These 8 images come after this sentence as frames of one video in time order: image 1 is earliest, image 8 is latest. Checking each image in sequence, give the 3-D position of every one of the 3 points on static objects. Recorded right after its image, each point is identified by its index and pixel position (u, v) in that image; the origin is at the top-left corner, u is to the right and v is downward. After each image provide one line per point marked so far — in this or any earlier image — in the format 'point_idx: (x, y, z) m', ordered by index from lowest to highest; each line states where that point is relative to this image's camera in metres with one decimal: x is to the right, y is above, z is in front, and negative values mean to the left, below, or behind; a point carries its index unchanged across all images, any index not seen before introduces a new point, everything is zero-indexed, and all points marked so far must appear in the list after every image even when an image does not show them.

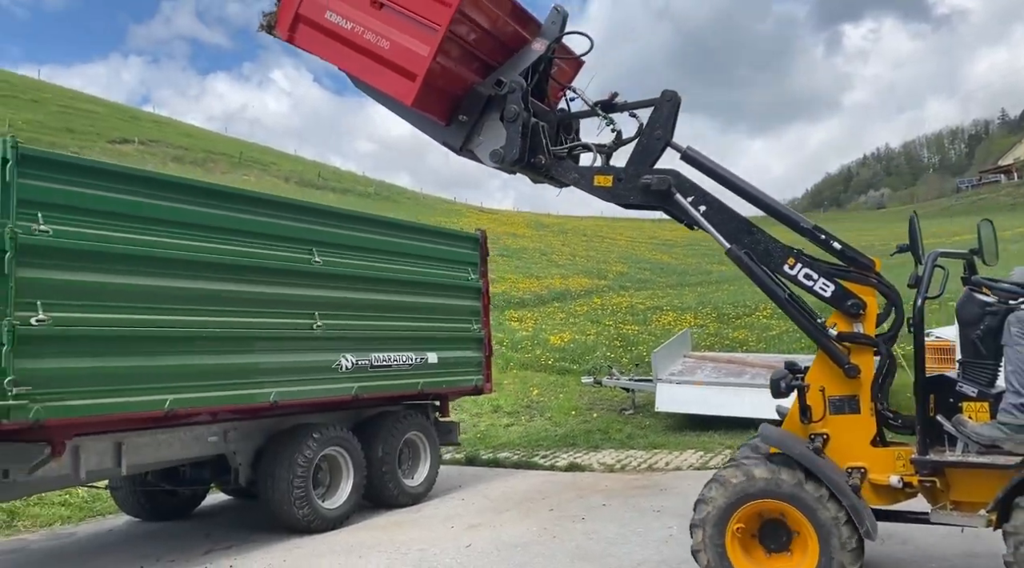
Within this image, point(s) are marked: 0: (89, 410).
0: (-2.7, -0.8, +5.2) m
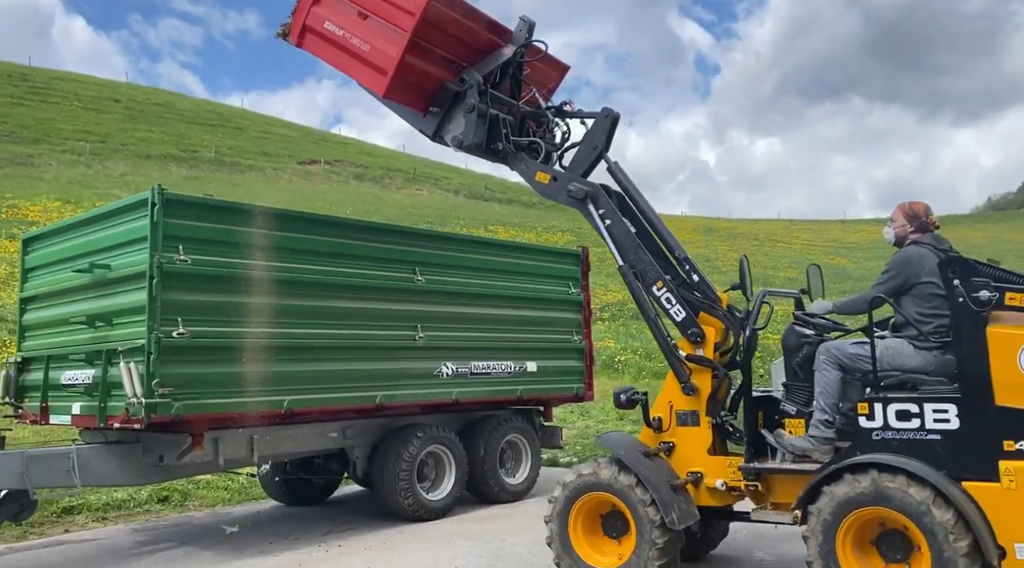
0: (-2.2, -0.9, +6.3) m
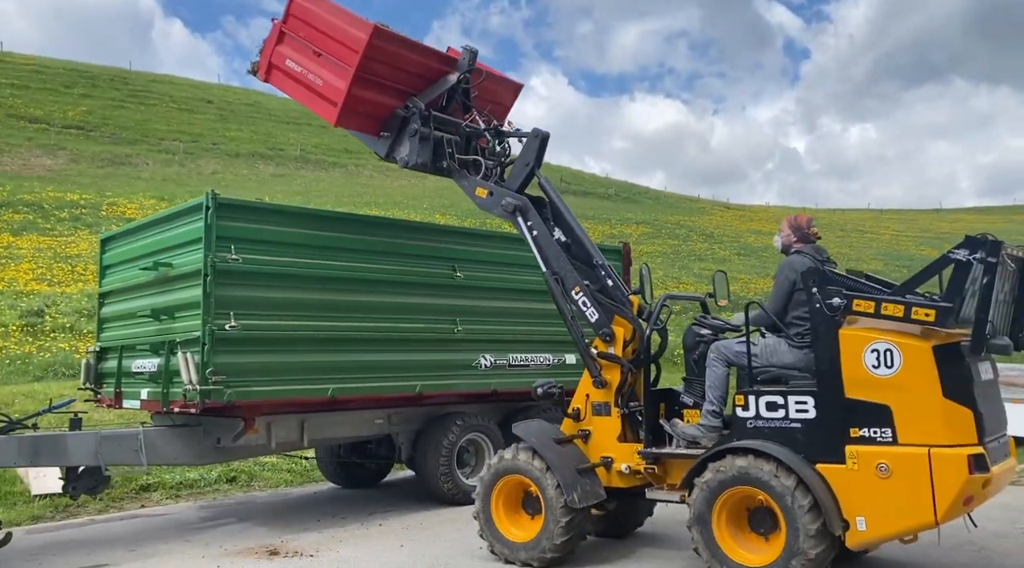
0: (-2.0, -0.9, +6.8) m
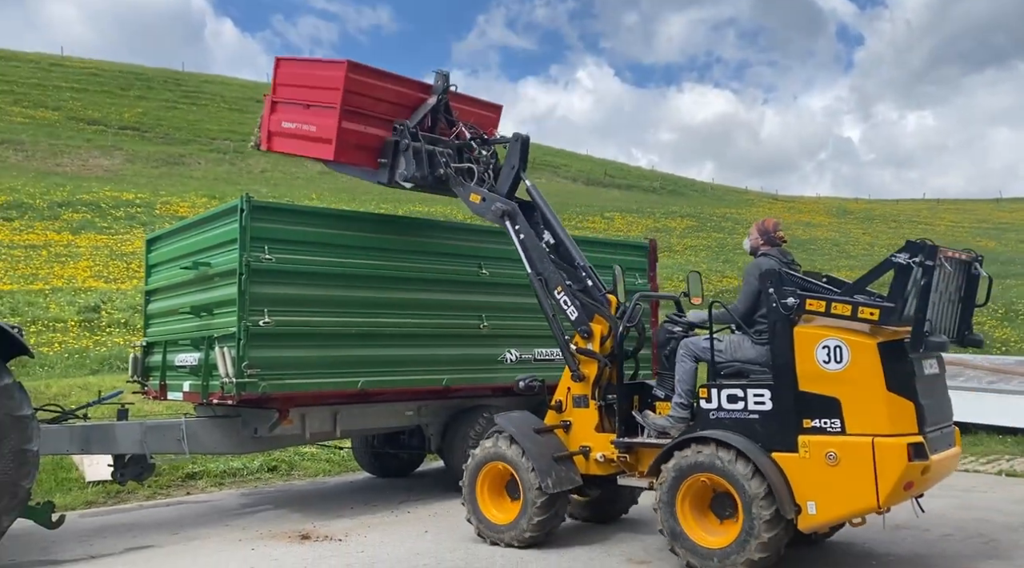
0: (-1.8, -0.9, +7.1) m
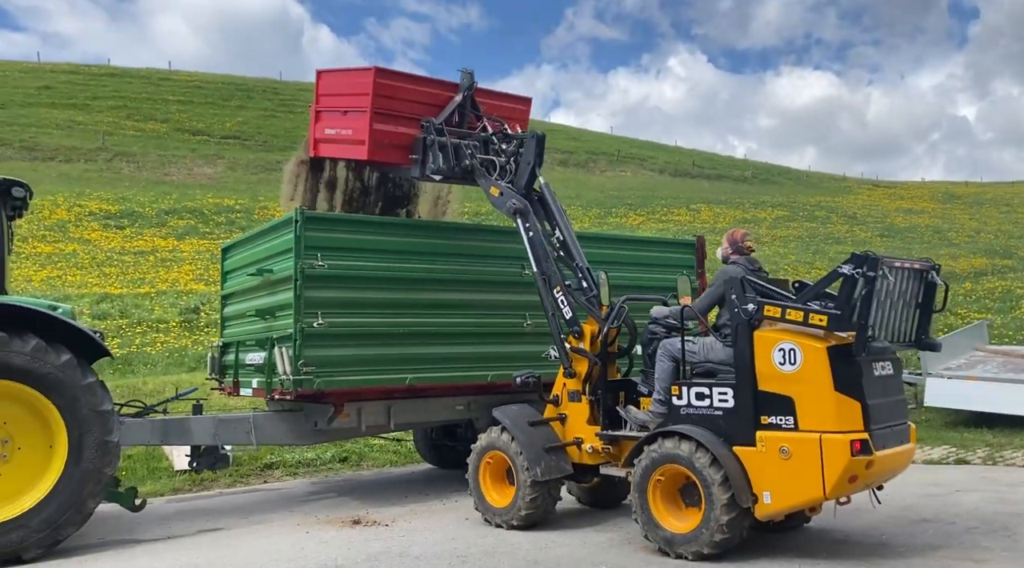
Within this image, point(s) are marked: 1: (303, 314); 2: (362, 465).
0: (-1.5, -0.9, +7.7) m
1: (-1.9, -0.3, +7.4) m
2: (-2.0, -2.5, +11.2) m
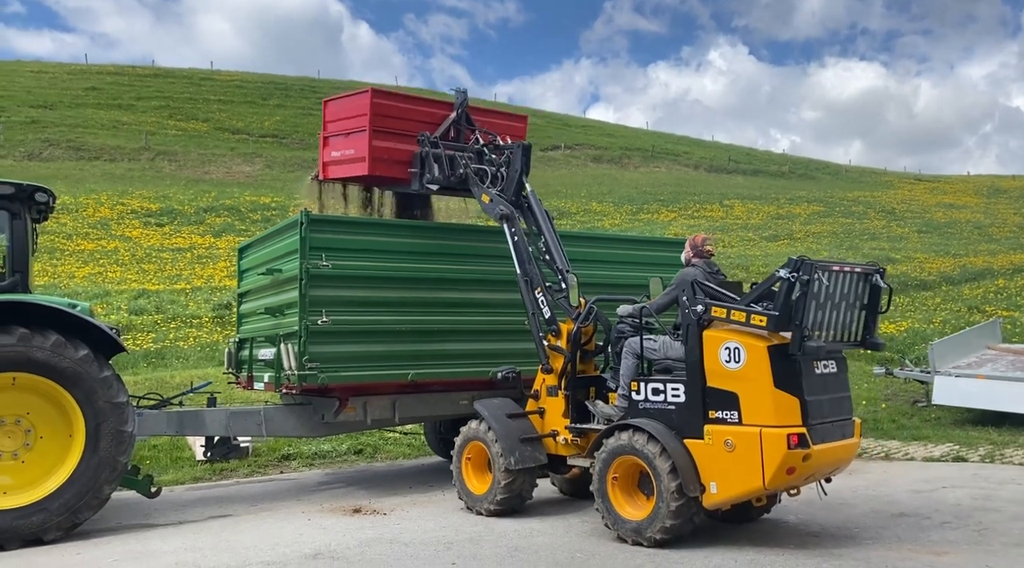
0: (-1.5, -0.9, +8.0) m
1: (-1.9, -0.3, +7.8) m
2: (-1.9, -2.5, +11.6) m
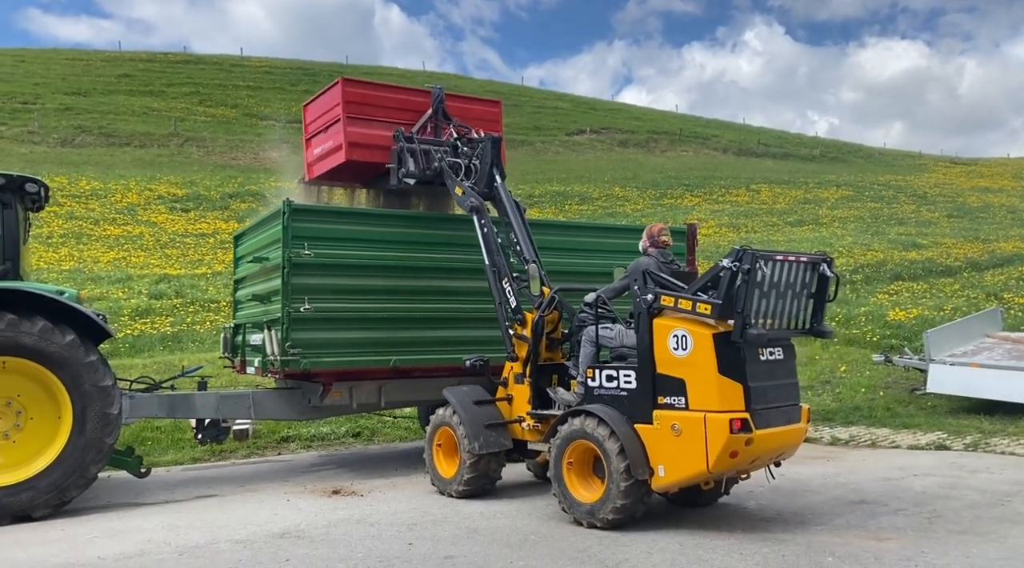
0: (-1.7, -0.8, +8.3) m
1: (-2.2, -0.2, +8.0) m
2: (-2.0, -2.3, +11.8) m
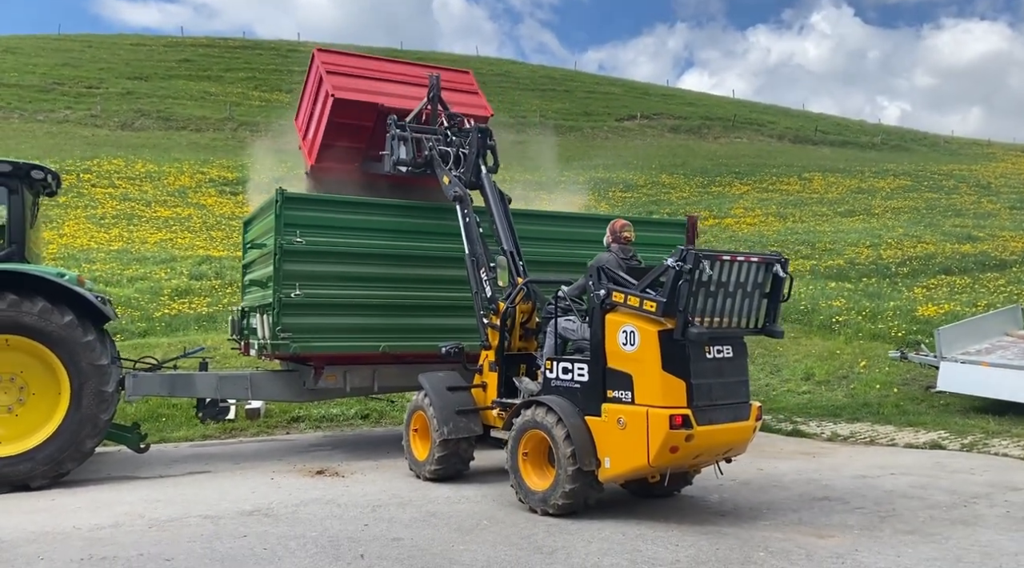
0: (-1.9, -0.7, +8.5) m
1: (-2.3, 0.0, +8.2) m
2: (-2.0, -2.1, +12.1) m
